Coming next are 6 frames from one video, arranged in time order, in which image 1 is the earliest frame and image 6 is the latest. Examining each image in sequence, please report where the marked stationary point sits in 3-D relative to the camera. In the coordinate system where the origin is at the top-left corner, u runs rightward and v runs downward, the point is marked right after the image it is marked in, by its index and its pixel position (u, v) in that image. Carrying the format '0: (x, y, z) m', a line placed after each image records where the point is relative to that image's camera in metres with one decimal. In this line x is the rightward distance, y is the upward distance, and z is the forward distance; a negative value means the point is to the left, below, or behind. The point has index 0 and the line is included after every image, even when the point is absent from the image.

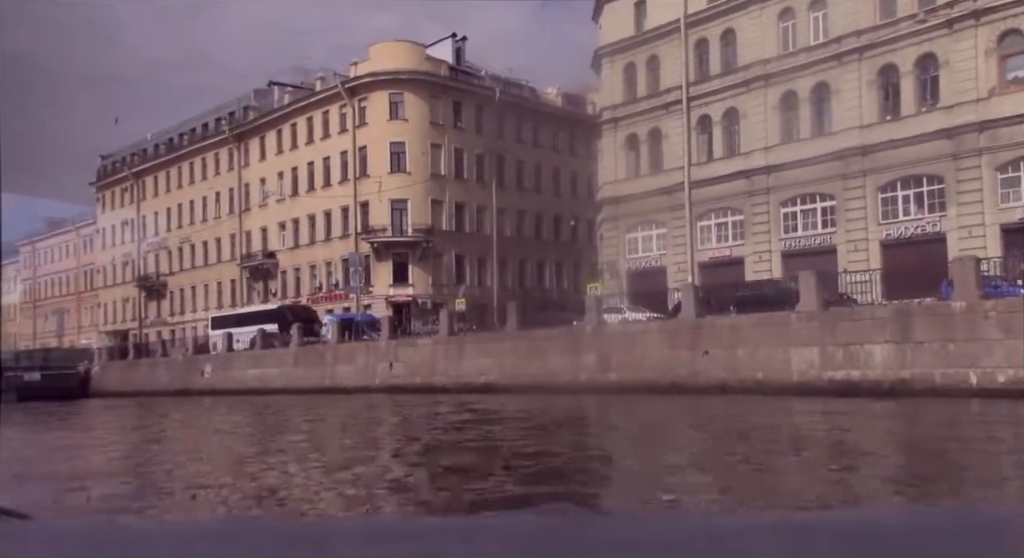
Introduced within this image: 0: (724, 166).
0: (+3.0, +1.6, +15.4) m
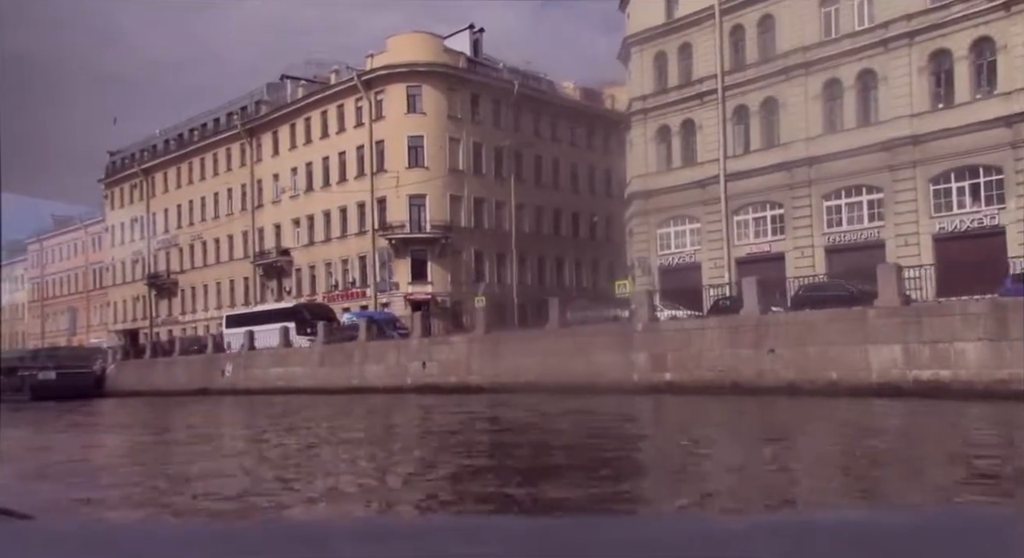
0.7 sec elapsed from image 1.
0: (+3.4, +1.7, +14.9) m
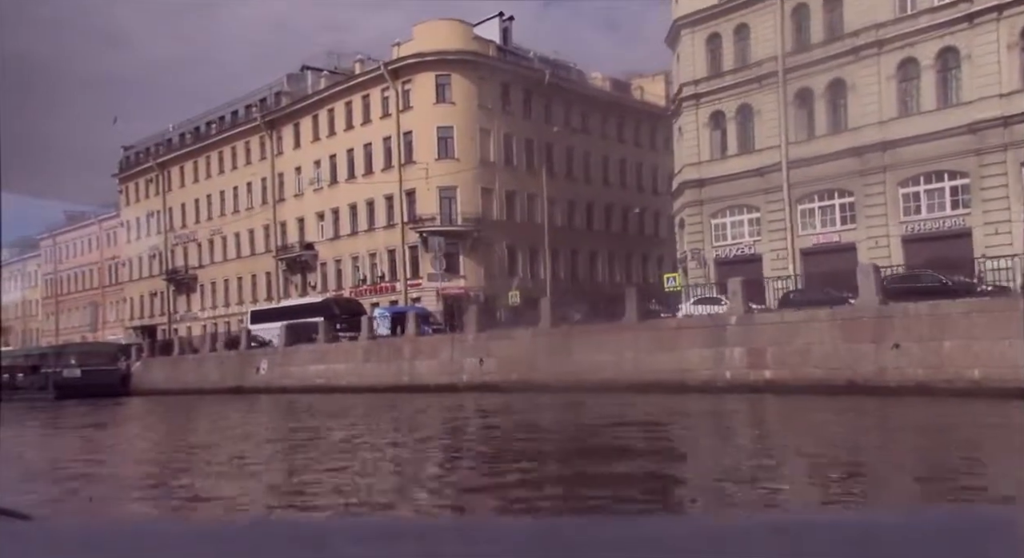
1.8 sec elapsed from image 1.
0: (+4.1, +1.8, +14.1) m
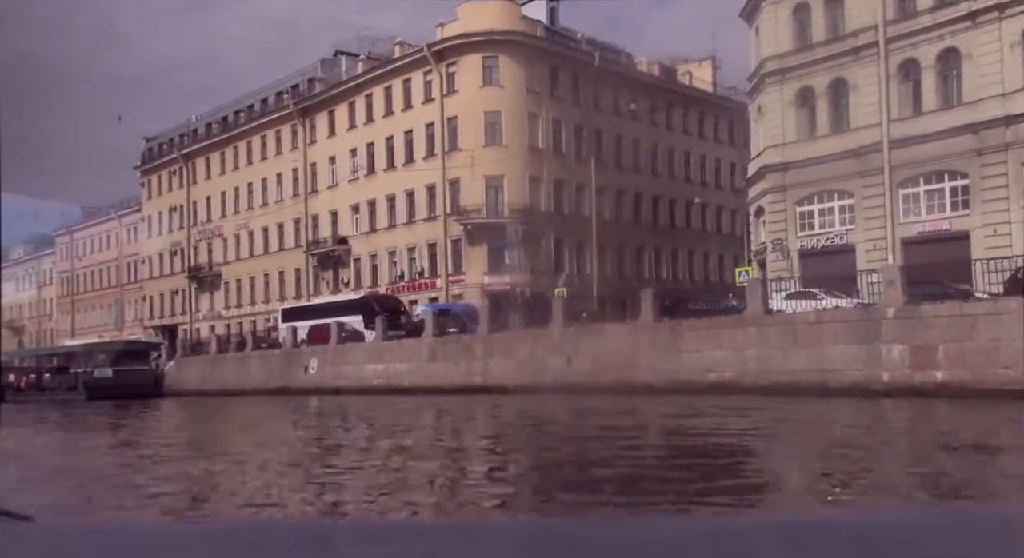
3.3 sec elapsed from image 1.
0: (+4.9, +1.8, +12.9) m
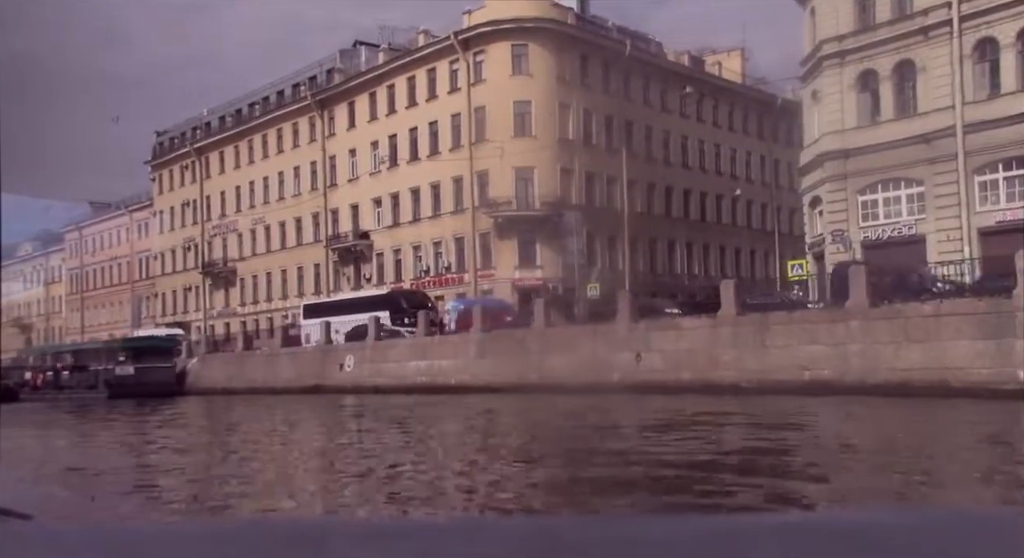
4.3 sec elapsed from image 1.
0: (+5.5, +1.9, +12.2) m
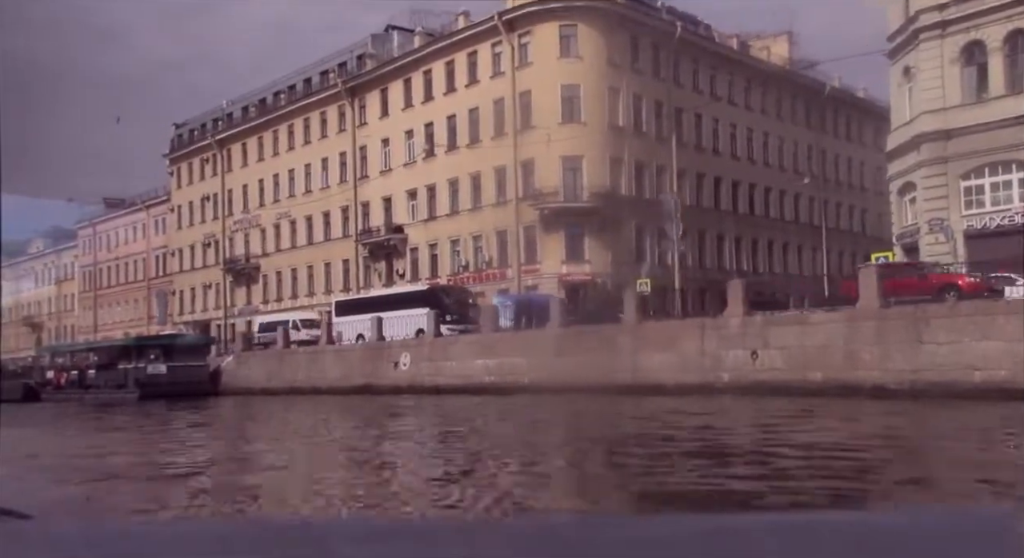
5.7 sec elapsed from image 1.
0: (+6.2, +2.0, +11.1) m
